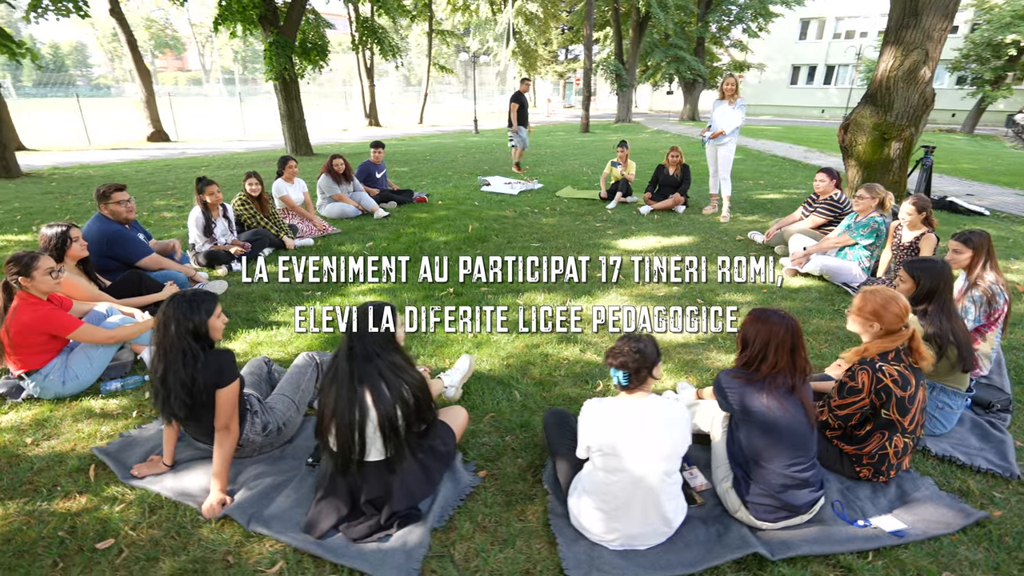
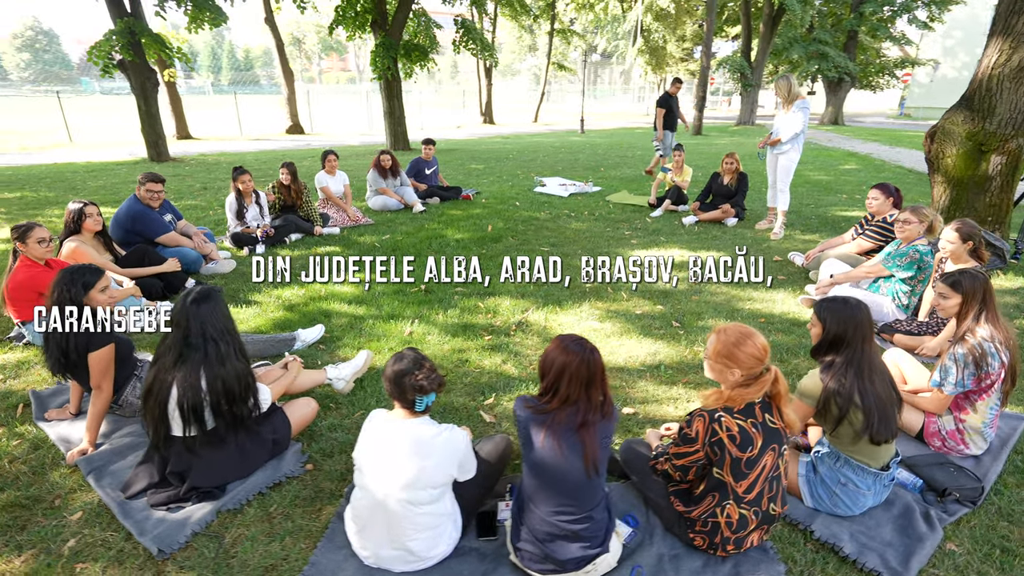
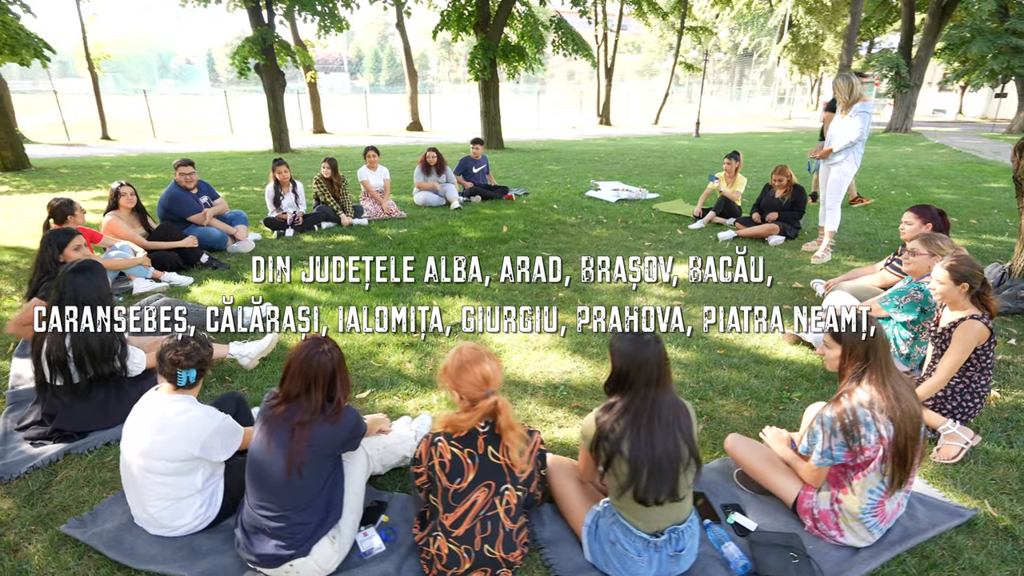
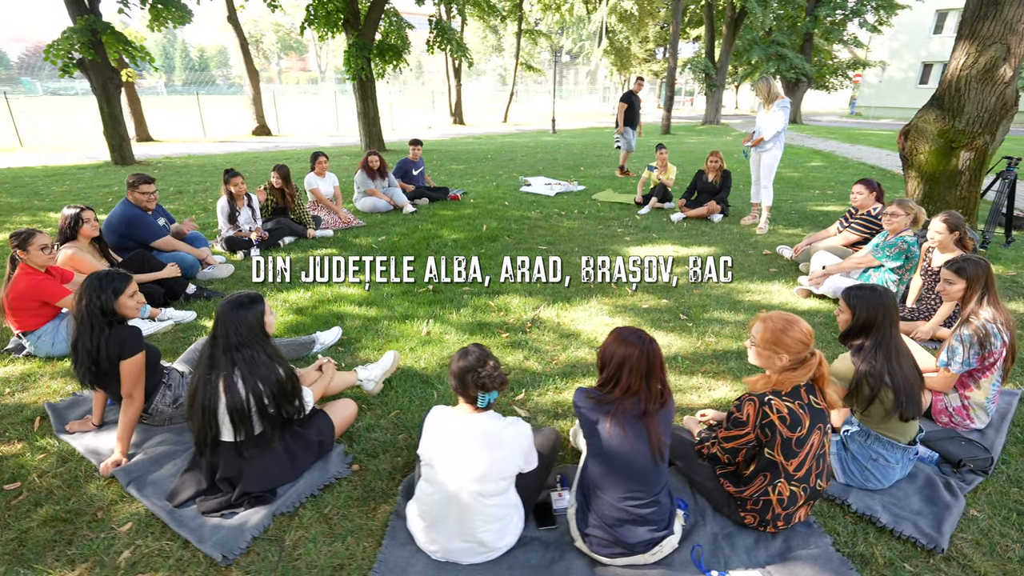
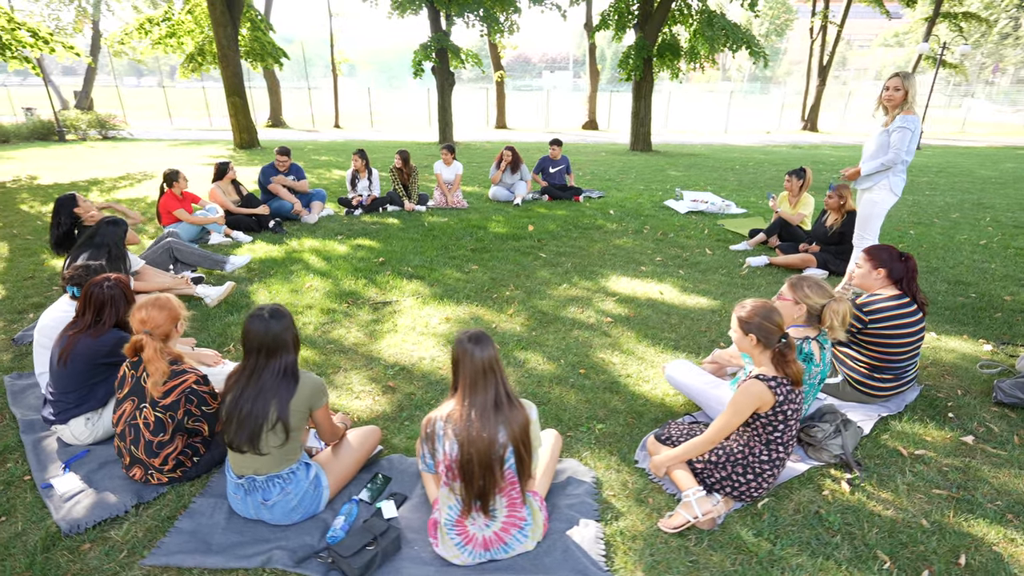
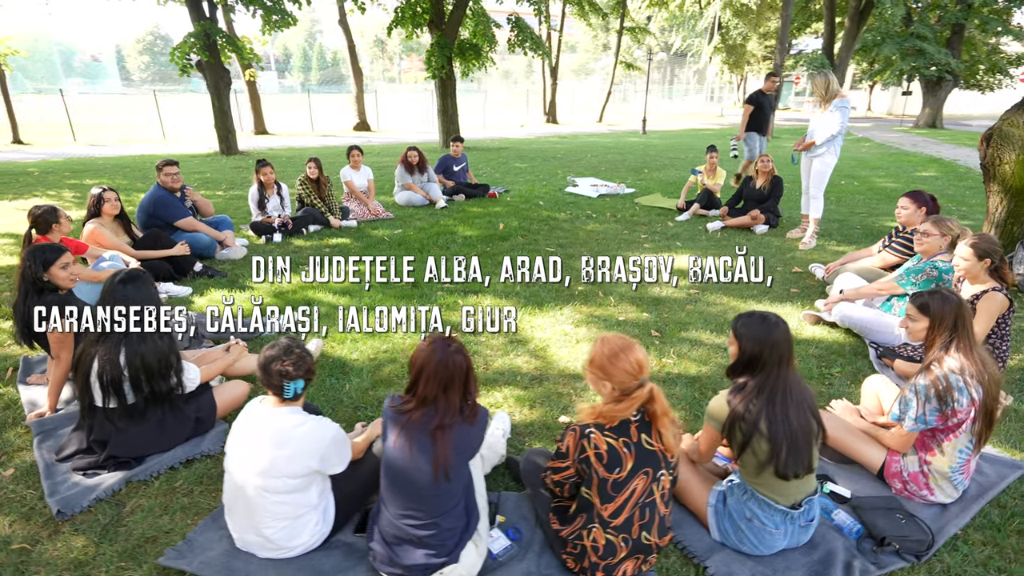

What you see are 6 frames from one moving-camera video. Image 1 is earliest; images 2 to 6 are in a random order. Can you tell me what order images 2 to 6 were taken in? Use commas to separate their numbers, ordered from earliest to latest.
4, 2, 6, 3, 5
